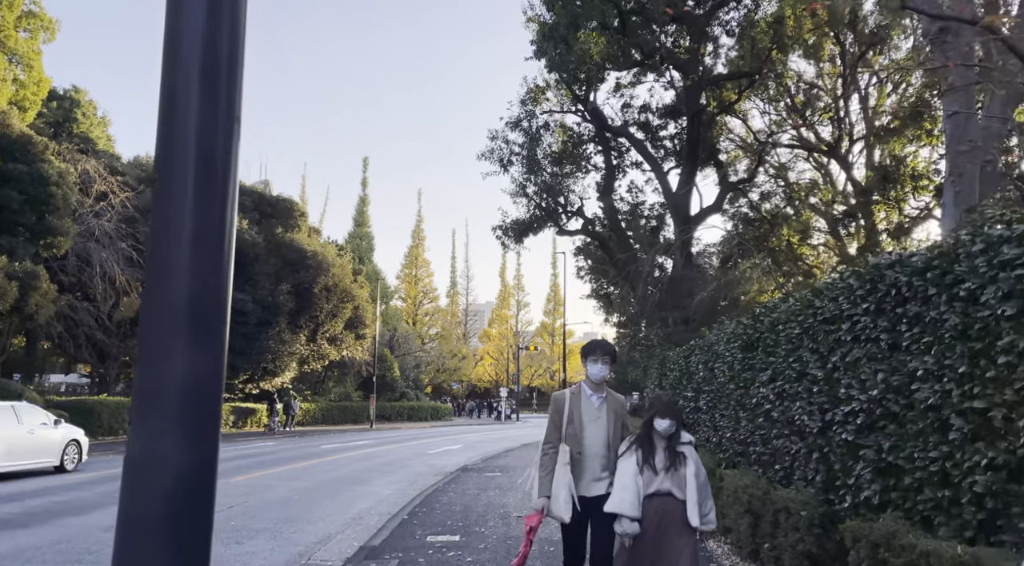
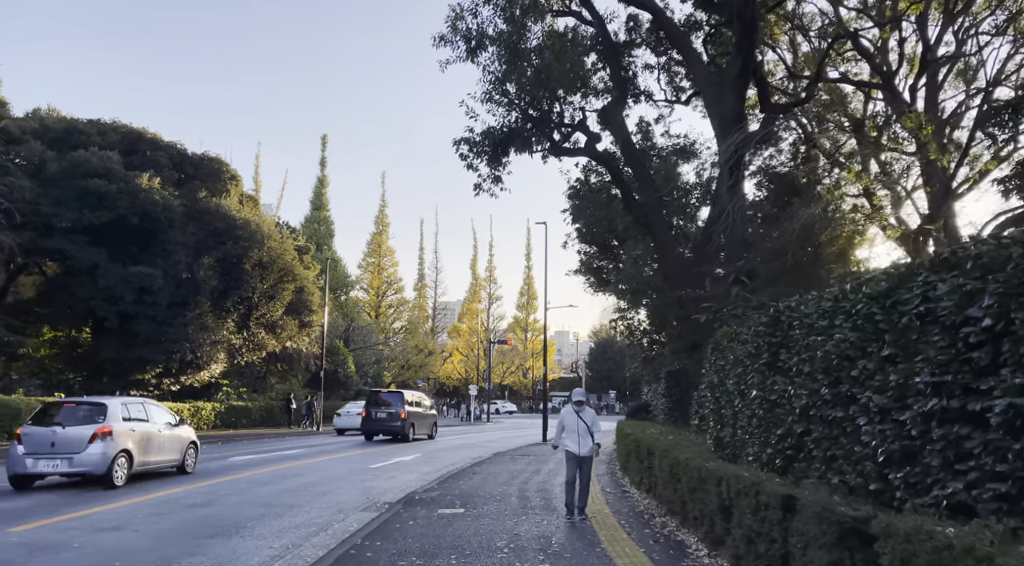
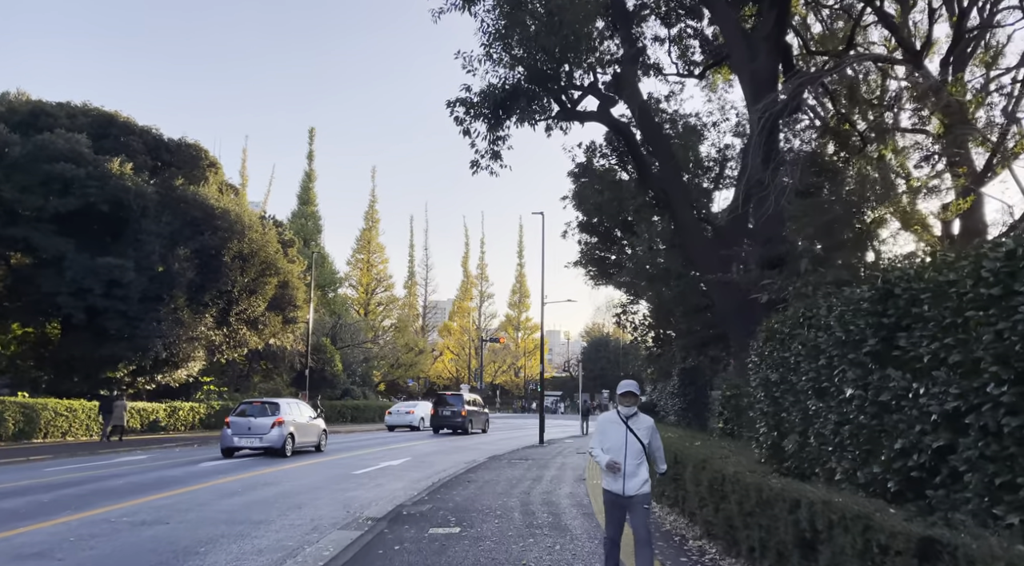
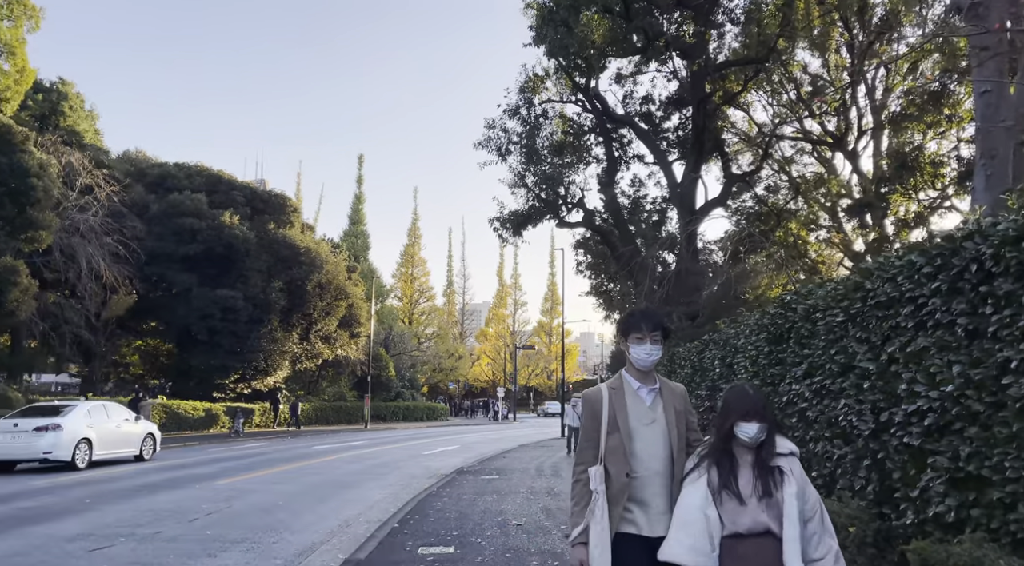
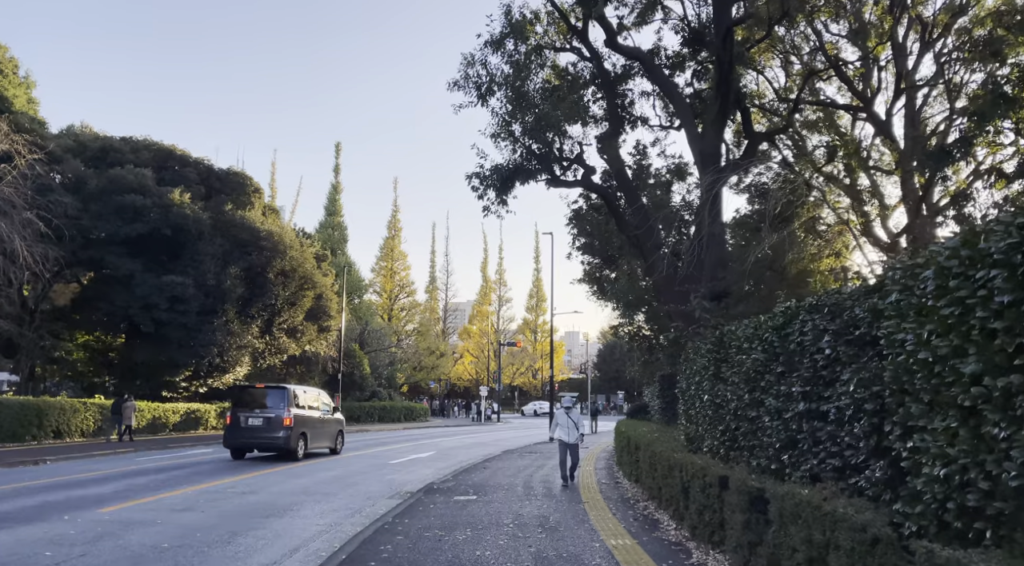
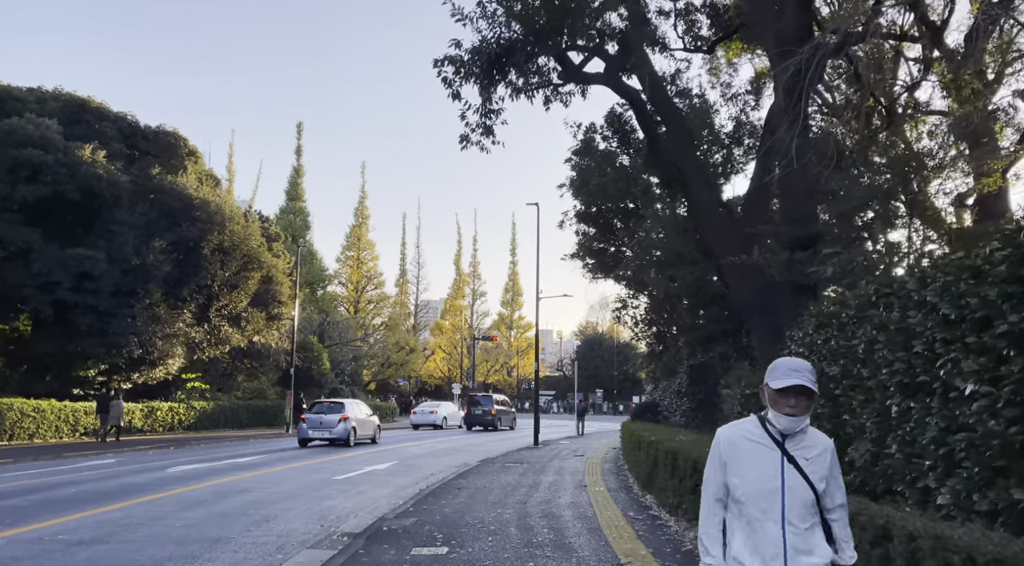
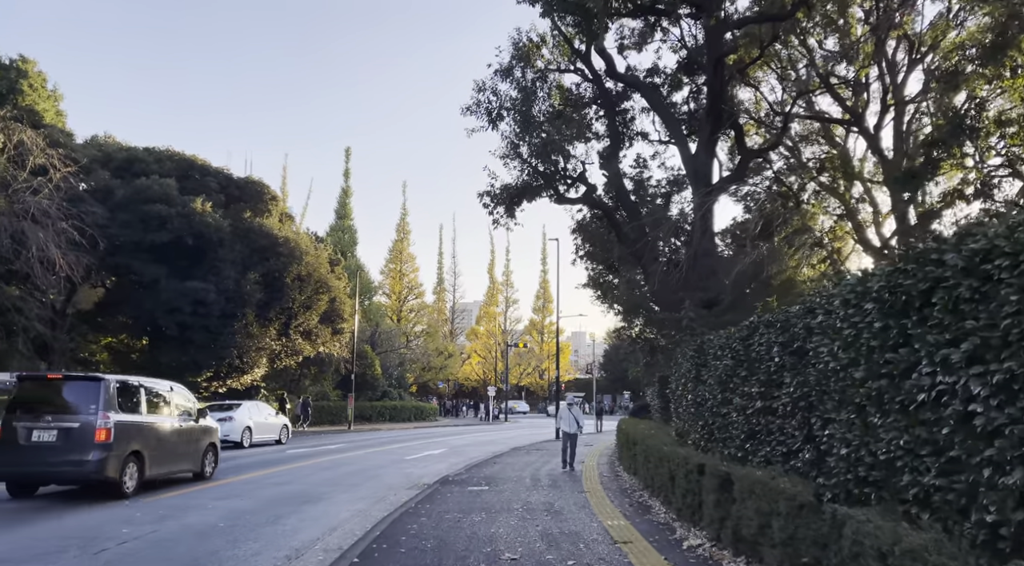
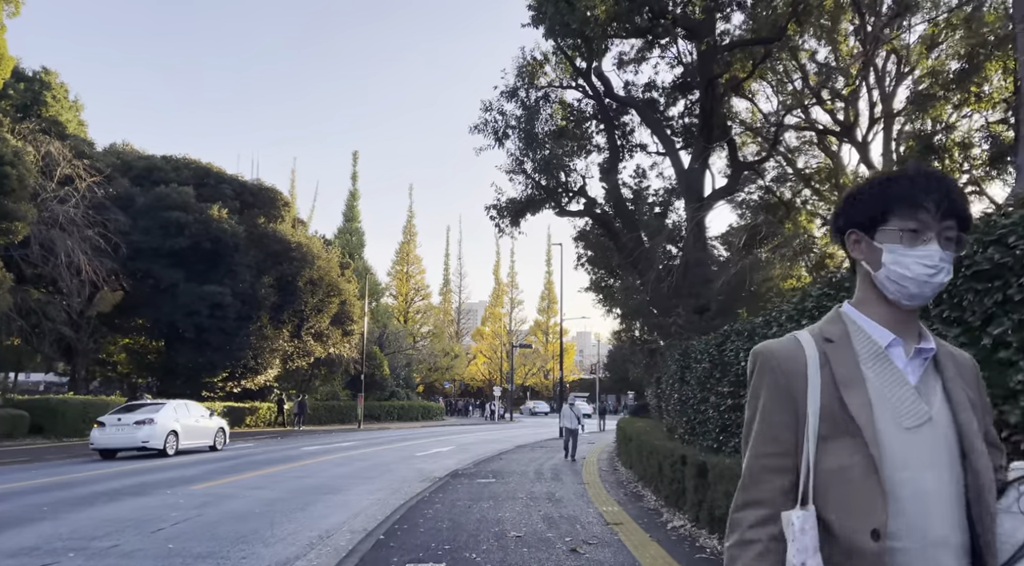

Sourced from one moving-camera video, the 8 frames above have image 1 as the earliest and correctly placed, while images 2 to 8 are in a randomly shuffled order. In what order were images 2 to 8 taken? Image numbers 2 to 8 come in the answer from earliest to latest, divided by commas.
4, 8, 7, 5, 2, 3, 6
